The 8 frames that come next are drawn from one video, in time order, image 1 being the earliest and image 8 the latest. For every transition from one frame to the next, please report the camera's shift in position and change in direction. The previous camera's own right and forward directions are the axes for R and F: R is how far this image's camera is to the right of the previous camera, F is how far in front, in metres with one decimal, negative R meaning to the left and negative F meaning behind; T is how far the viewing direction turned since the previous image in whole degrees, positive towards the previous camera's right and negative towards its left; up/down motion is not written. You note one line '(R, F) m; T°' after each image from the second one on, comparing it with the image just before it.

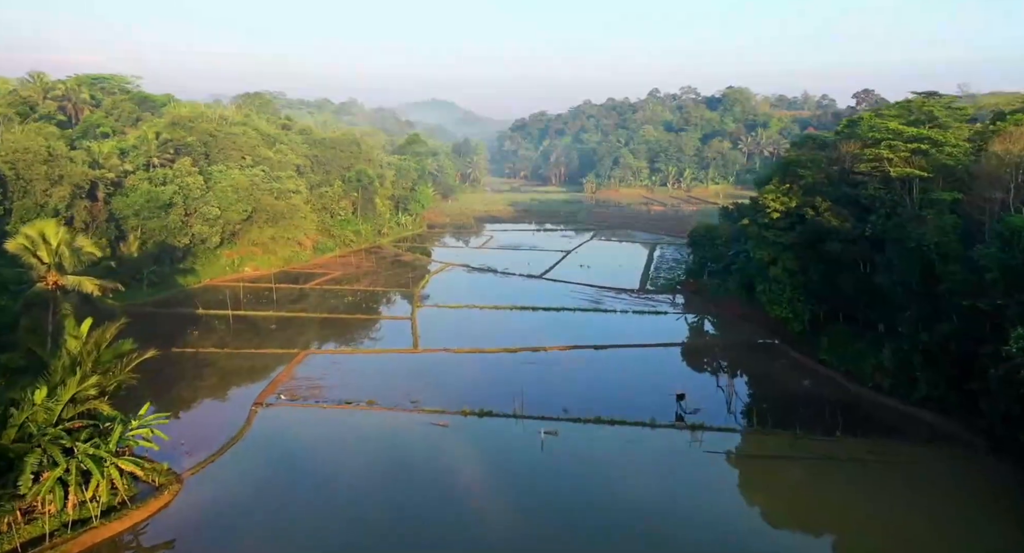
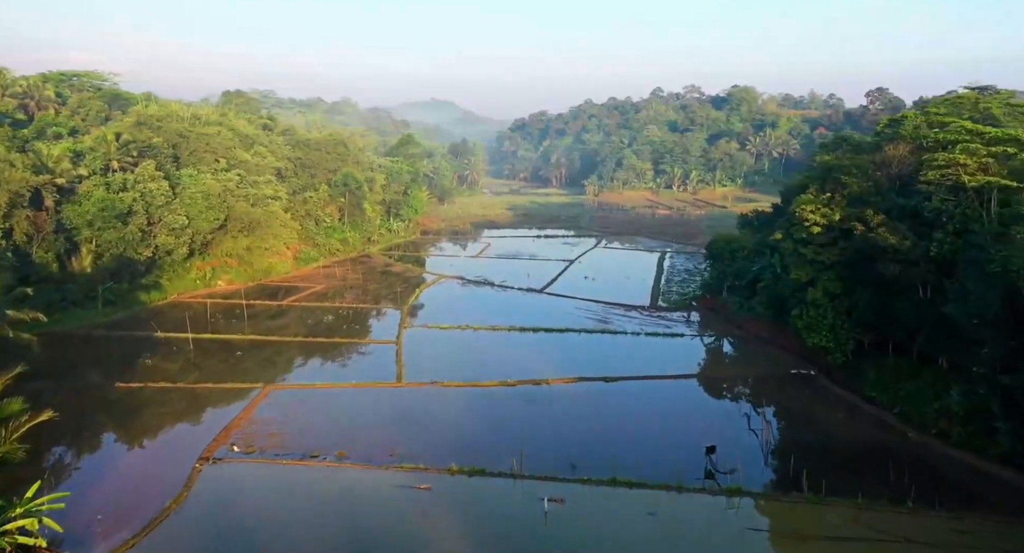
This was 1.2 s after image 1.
(+0.1, +2.9) m; 0°
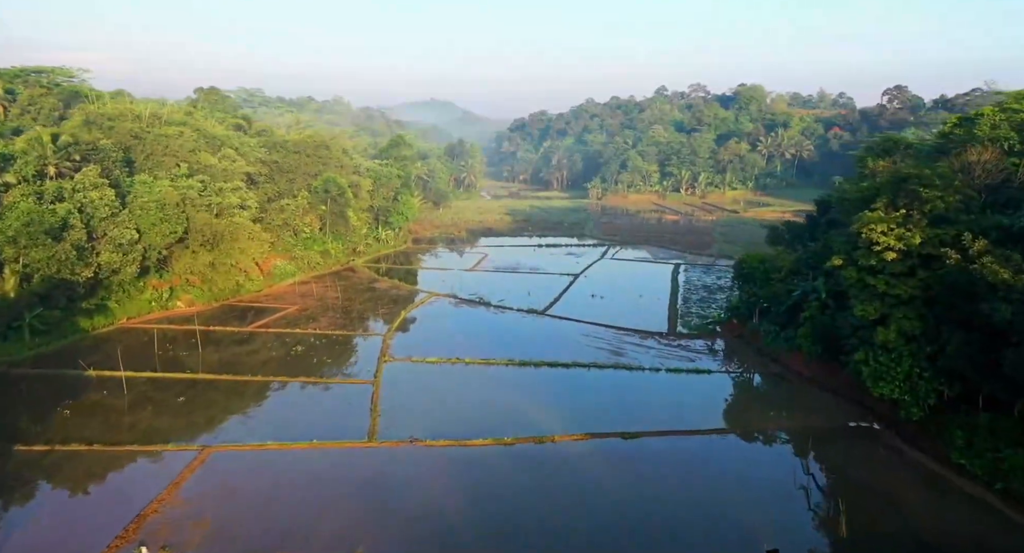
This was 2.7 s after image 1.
(+0.1, +3.6) m; 0°
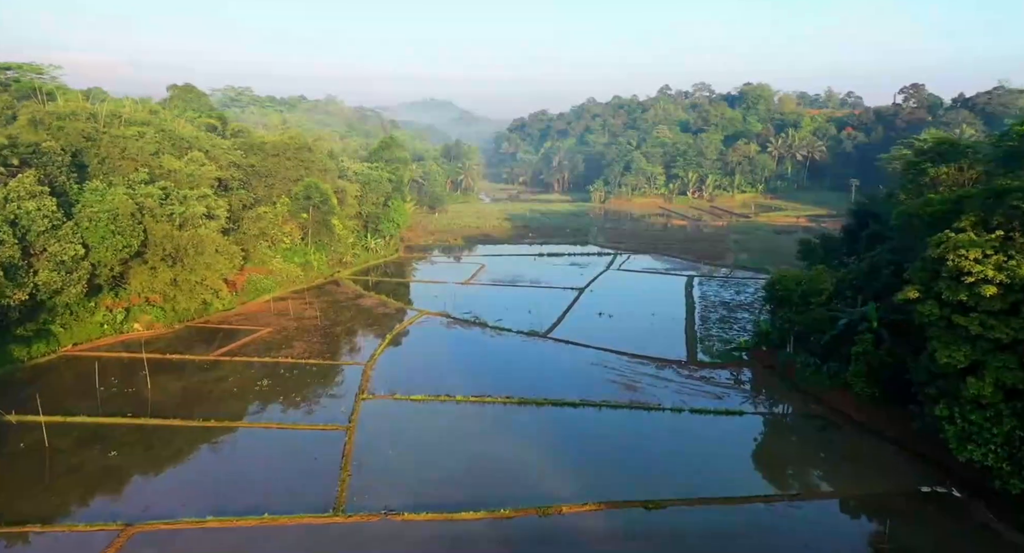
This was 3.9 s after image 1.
(0.0, +3.0) m; 0°
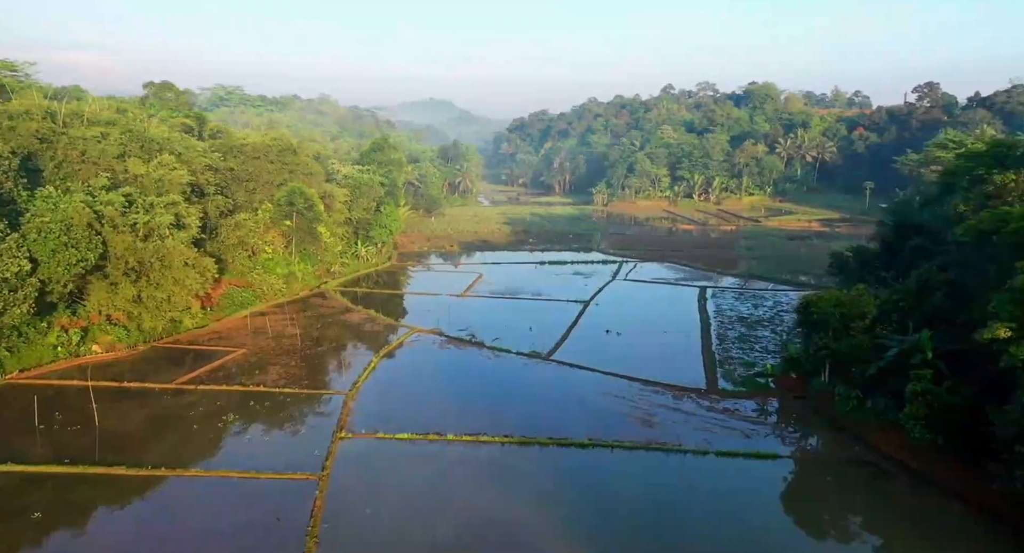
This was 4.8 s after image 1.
(0.0, +2.3) m; 0°
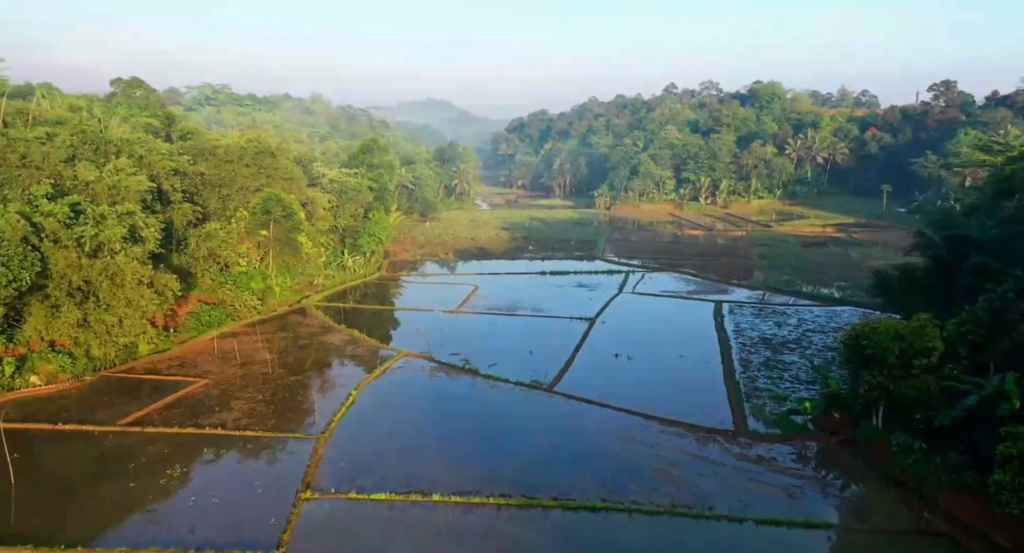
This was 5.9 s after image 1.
(0.0, +2.6) m; 0°
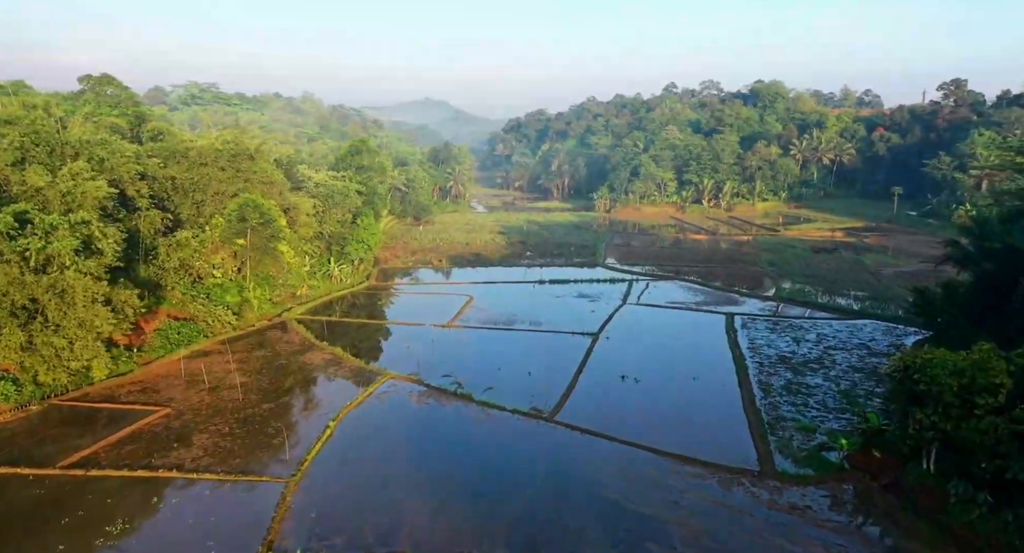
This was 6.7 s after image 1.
(0.0, +2.0) m; 0°
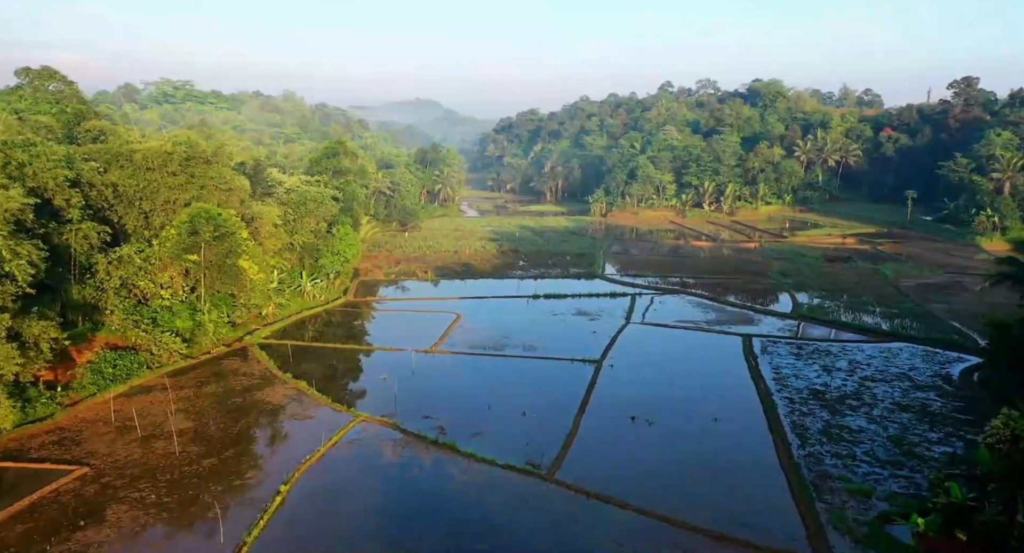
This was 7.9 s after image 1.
(0.0, +3.0) m; +1°
